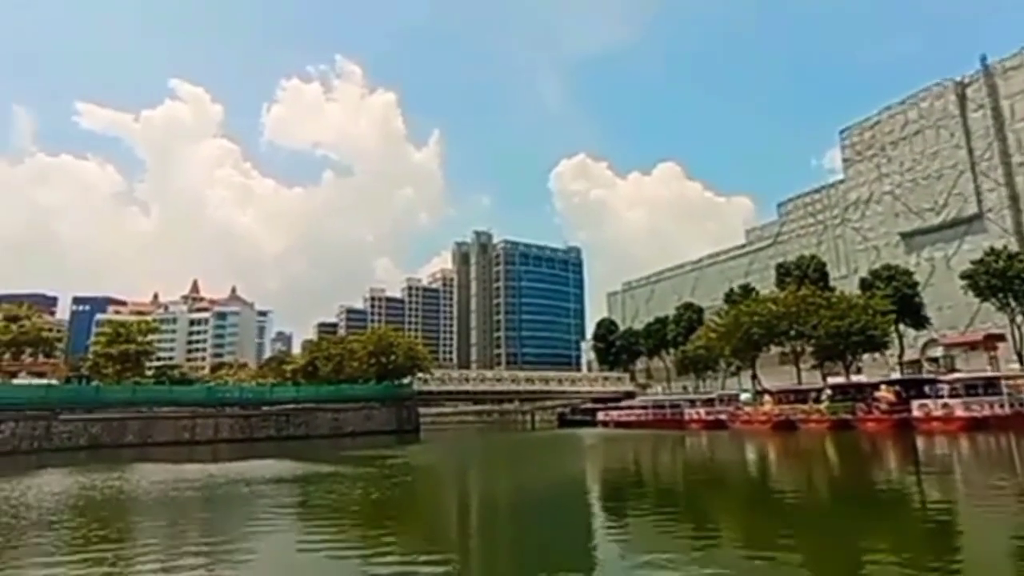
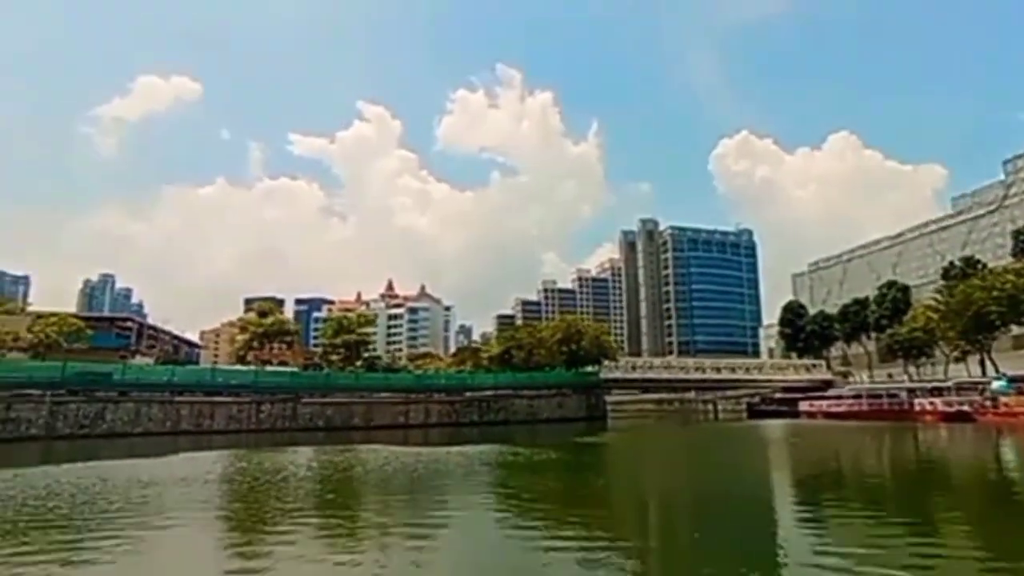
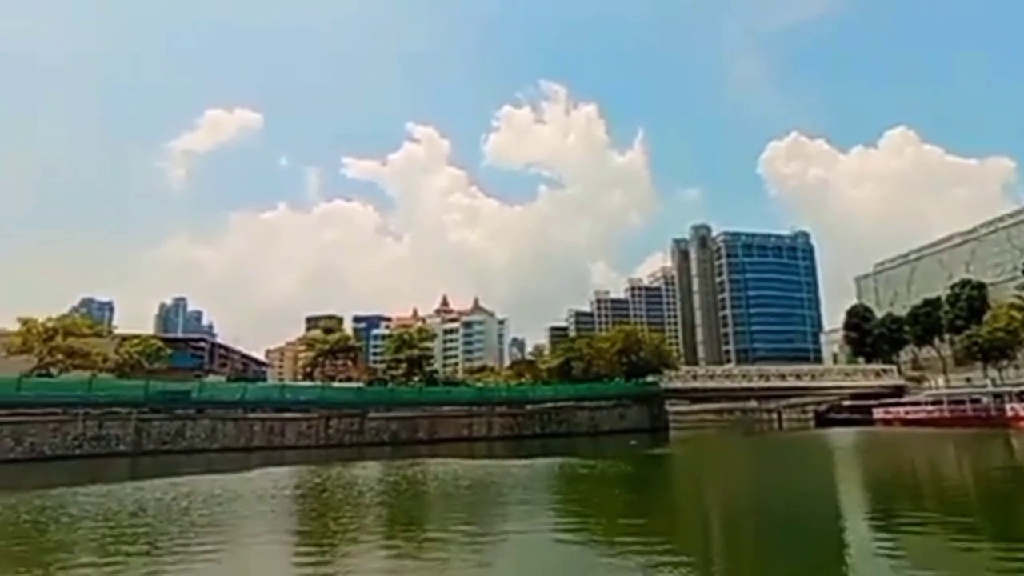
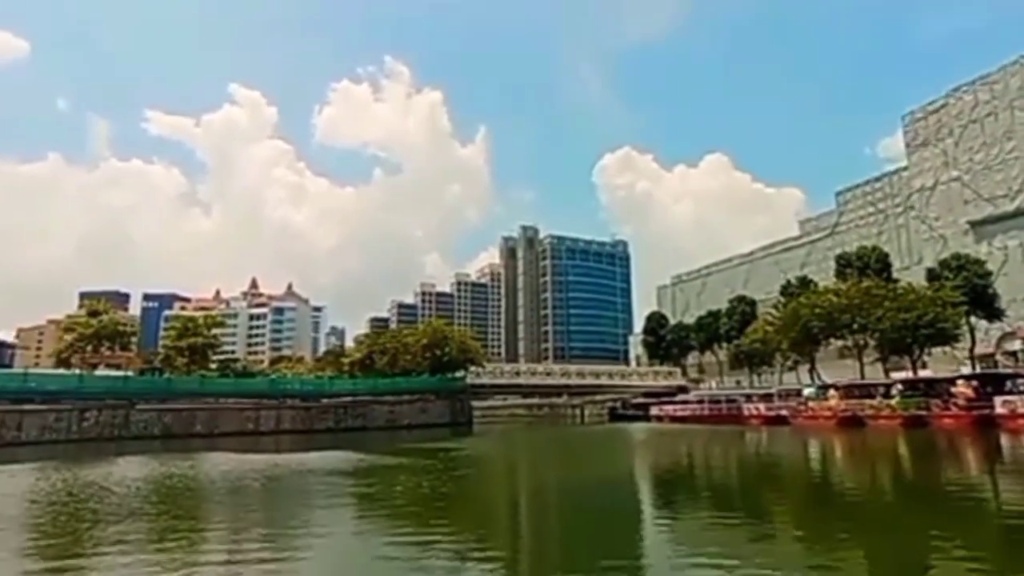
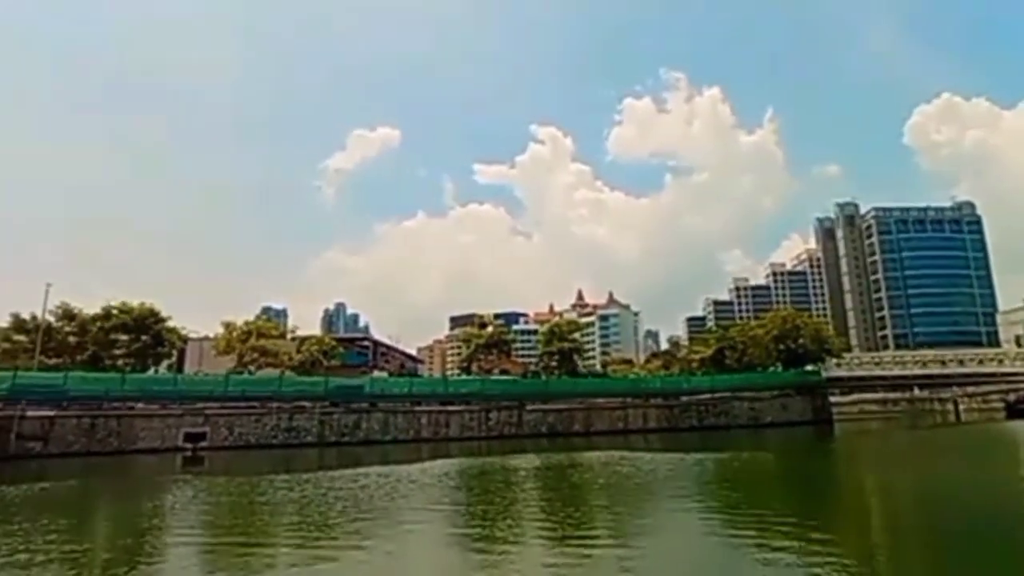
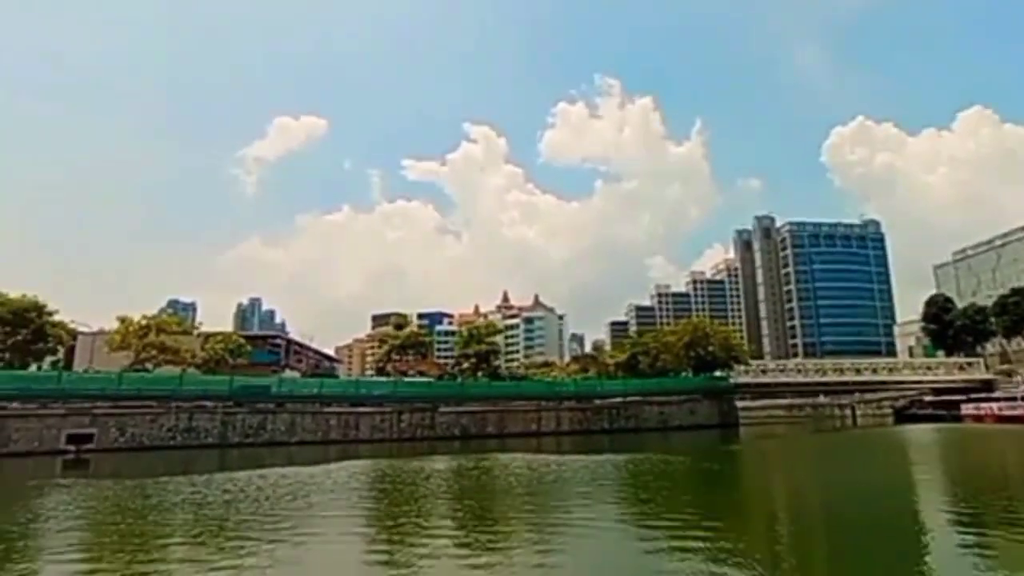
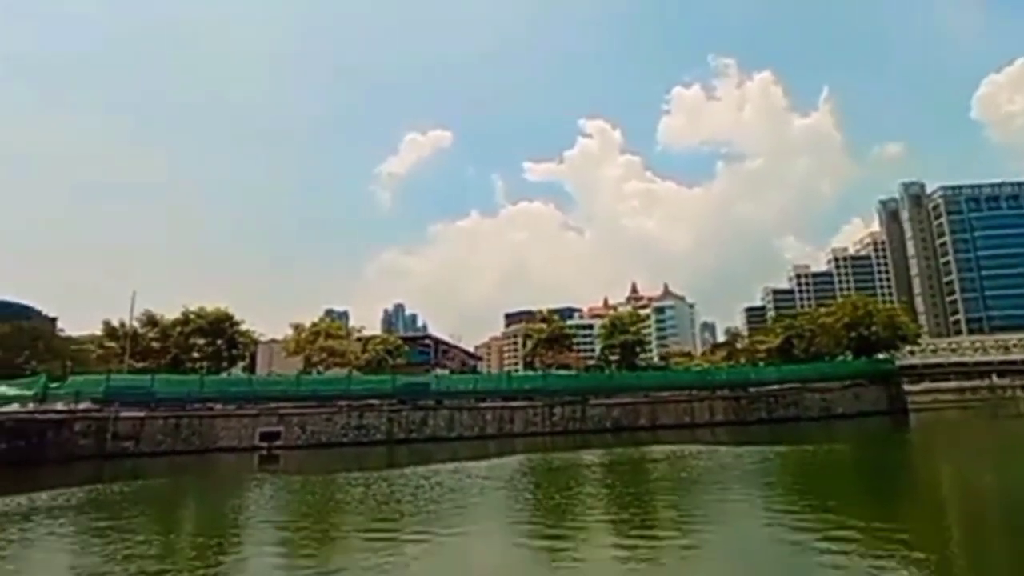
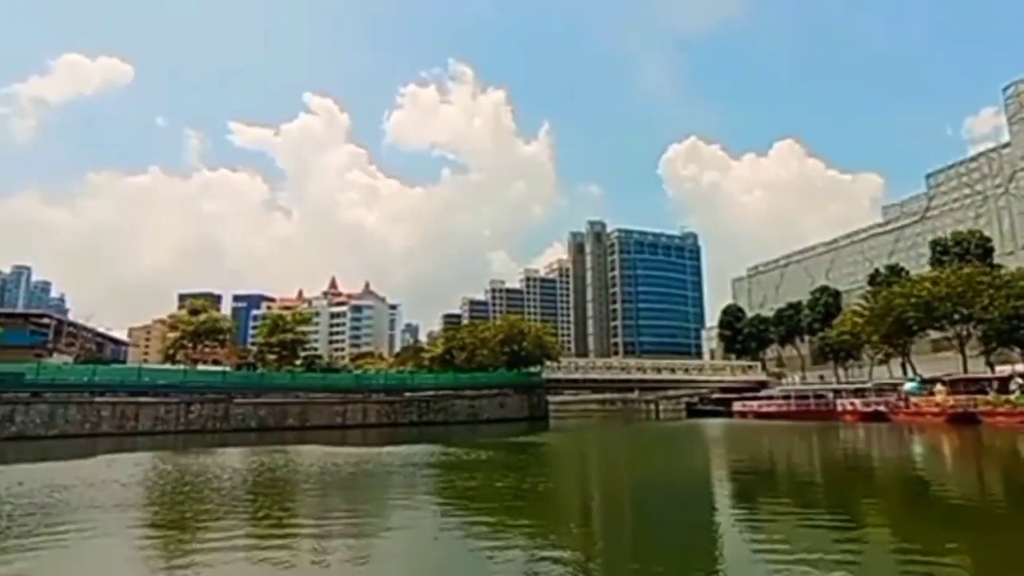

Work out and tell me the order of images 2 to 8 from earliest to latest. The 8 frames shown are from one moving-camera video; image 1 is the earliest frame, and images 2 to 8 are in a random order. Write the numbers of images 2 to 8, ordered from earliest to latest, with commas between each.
4, 8, 2, 3, 6, 5, 7
